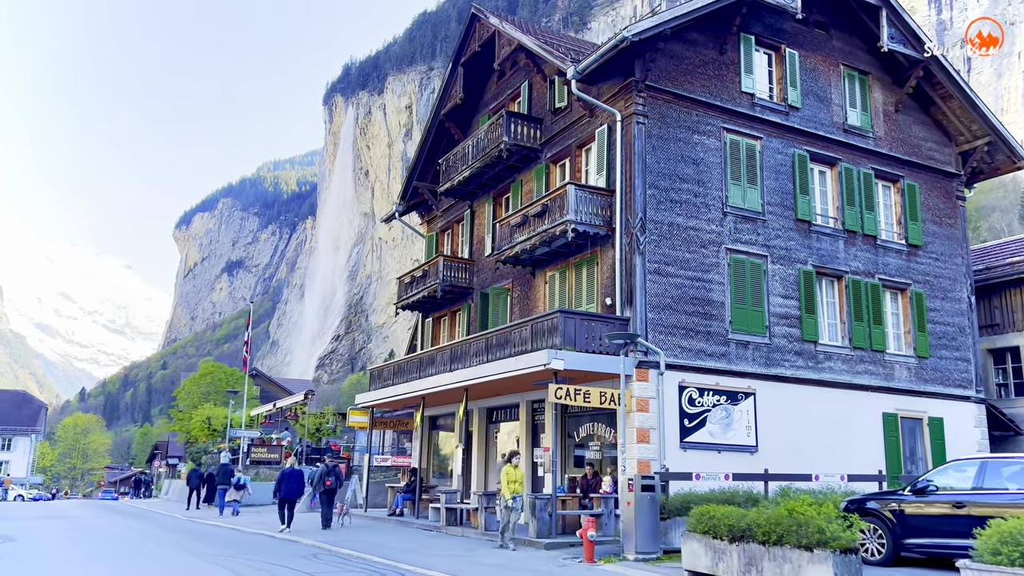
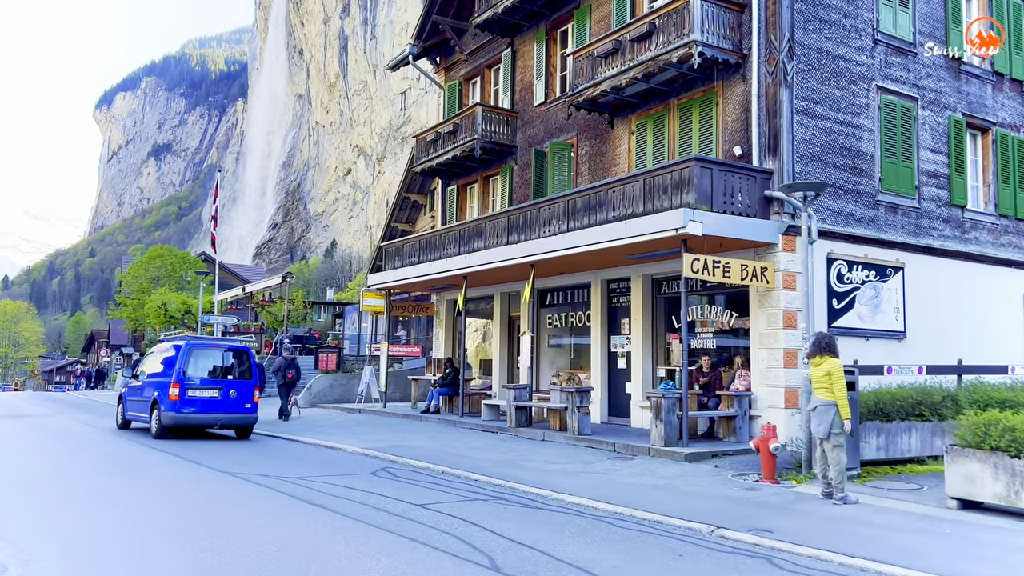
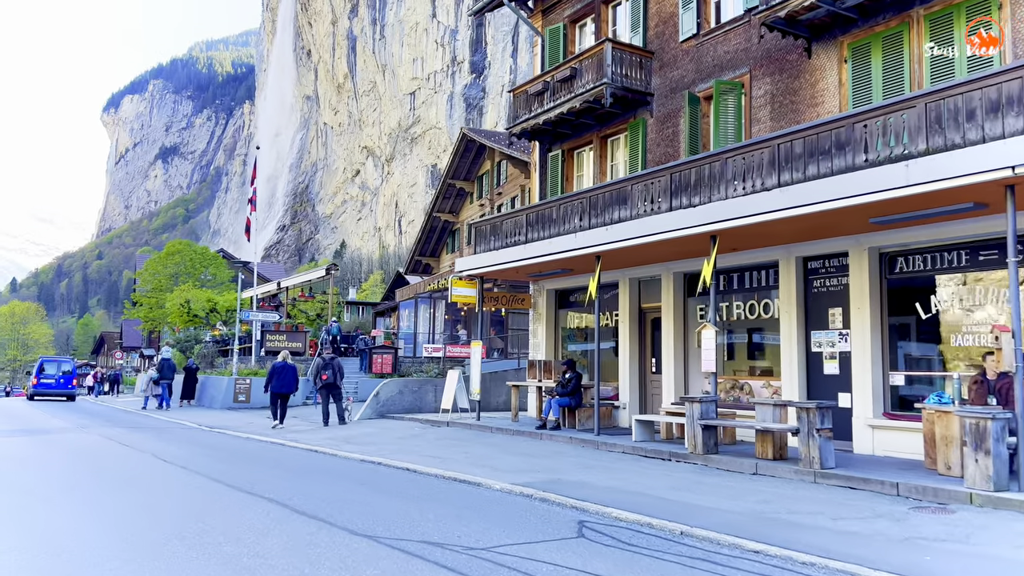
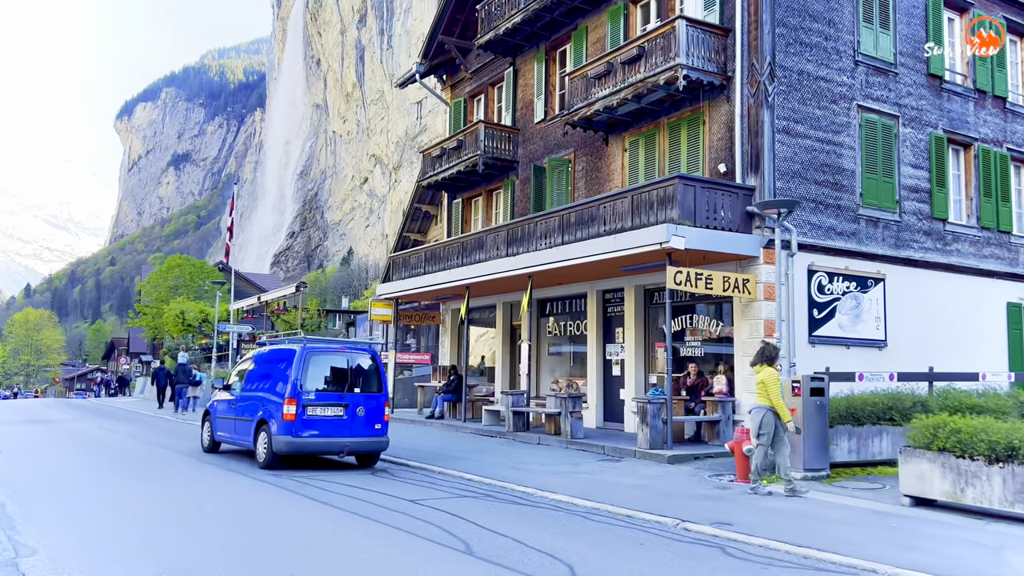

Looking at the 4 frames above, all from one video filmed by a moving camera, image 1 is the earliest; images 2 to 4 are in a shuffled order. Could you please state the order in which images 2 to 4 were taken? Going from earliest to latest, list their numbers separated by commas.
4, 2, 3
